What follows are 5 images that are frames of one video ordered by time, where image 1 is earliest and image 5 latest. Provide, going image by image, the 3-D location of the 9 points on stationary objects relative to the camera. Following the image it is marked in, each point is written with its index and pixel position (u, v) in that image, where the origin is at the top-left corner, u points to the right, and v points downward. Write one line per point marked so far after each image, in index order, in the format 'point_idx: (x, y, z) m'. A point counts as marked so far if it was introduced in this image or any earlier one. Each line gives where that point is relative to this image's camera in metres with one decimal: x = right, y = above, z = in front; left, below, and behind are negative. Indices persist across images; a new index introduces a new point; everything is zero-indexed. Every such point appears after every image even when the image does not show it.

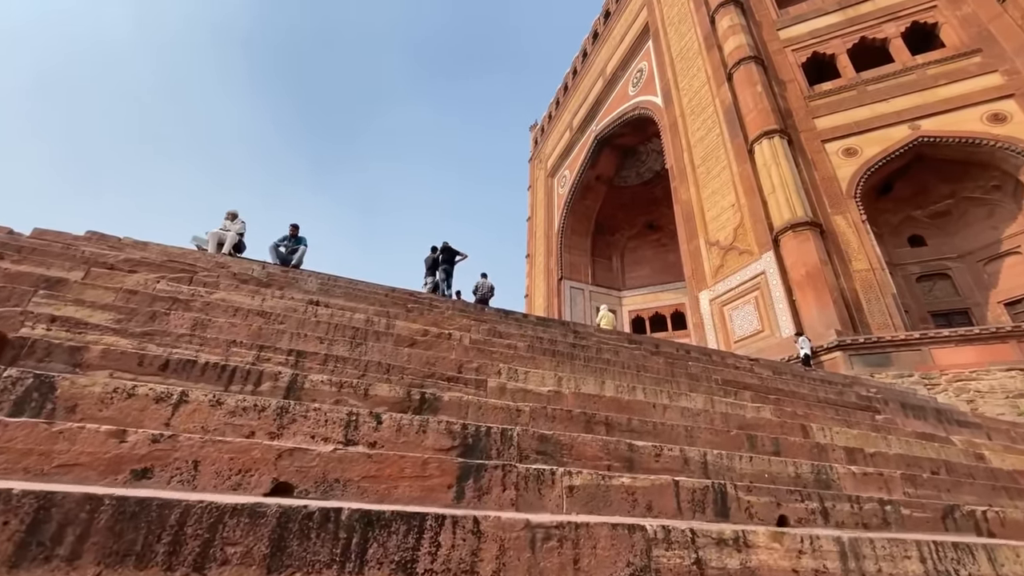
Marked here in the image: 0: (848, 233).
0: (+7.2, +1.2, +9.4) m
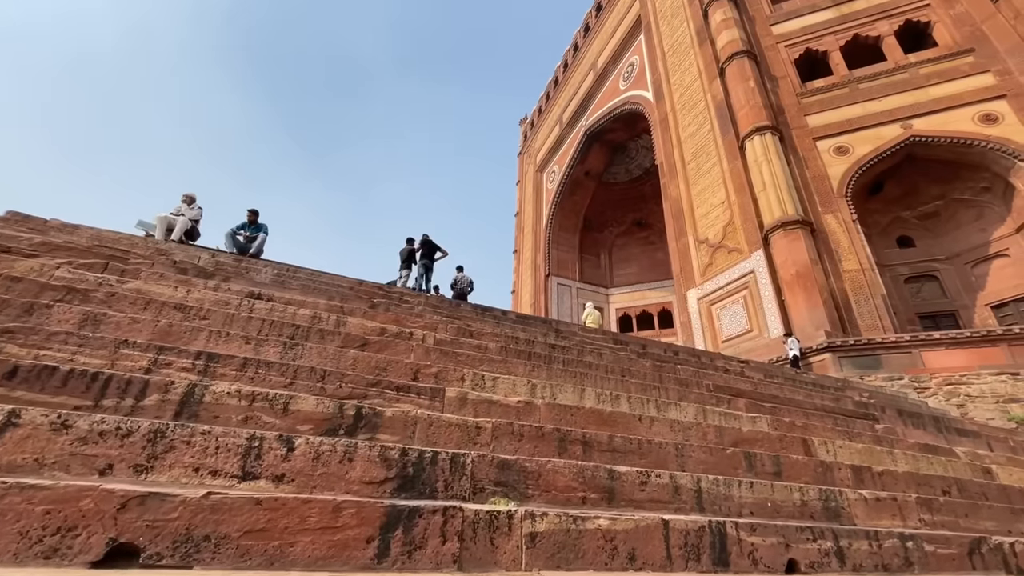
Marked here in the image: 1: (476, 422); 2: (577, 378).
0: (+6.8, +1.2, +9.2) m
1: (-0.1, -0.5, +1.7) m
2: (+0.4, -0.5, +2.6) m
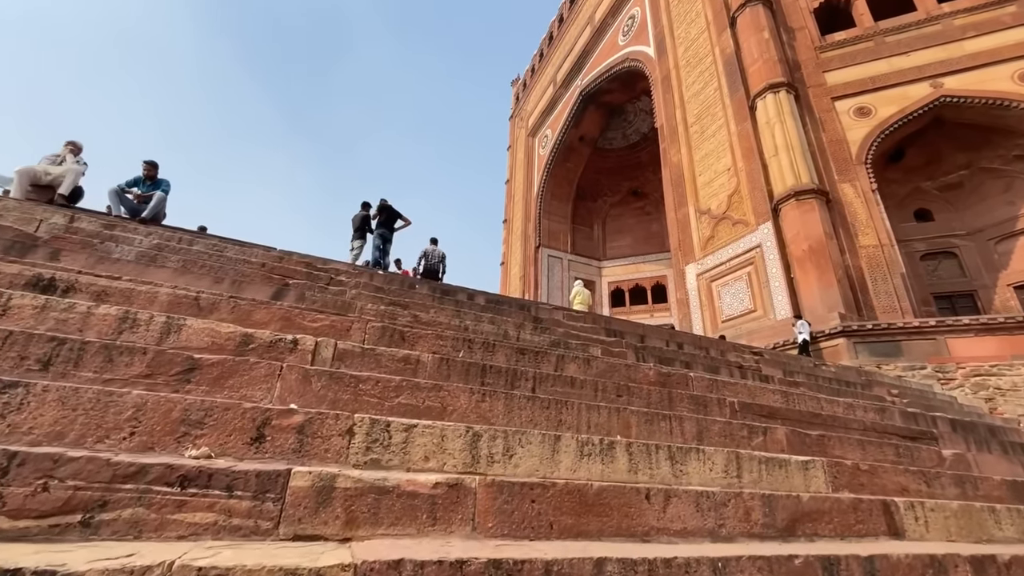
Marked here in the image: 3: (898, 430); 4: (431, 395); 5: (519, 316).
0: (+6.5, +1.6, +8.3) m
1: (-0.4, -0.5, +0.8) m
2: (+0.2, -0.5, +1.7) m
3: (+2.5, -0.9, +2.9) m
4: (-0.3, -0.4, +1.6) m
5: (+0.1, -0.2, +3.5) m
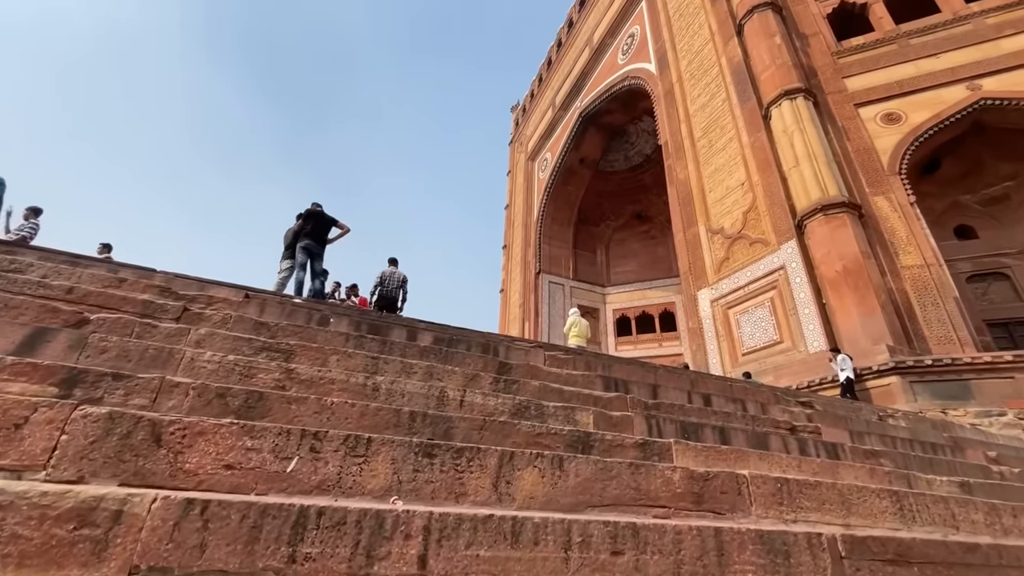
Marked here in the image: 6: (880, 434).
0: (+6.3, +1.2, +7.3) m
1: (-0.6, -0.5, -0.3) m
2: (-0.1, -0.6, +0.7) m
3: (+2.2, -1.0, +1.7) m
4: (-0.6, -0.5, +0.5) m
5: (-0.2, -0.4, +2.5) m
6: (+2.7, -1.1, +3.3) m
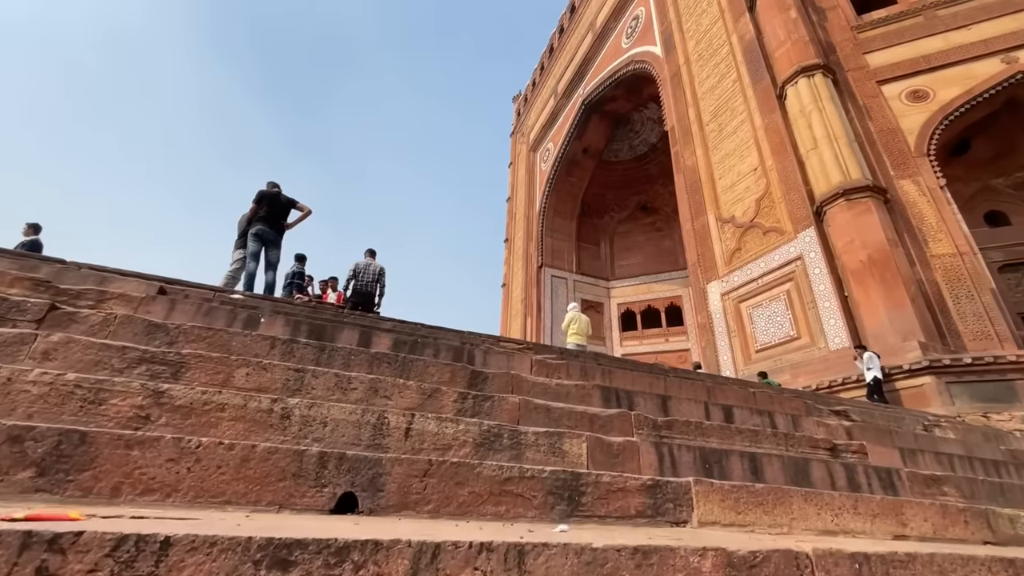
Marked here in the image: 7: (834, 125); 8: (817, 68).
0: (+6.2, +1.3, +6.7) m
1: (-0.8, -0.5, -0.8) m
2: (-0.3, -0.5, +0.2) m
3: (+2.1, -1.0, +1.2) m
4: (-0.7, -0.4, 0.0) m
5: (-0.3, -0.4, +2.0) m
6: (+2.6, -1.0, +2.8) m
7: (+5.2, +2.6, +7.1) m
8: (+5.2, +3.8, +7.5) m
